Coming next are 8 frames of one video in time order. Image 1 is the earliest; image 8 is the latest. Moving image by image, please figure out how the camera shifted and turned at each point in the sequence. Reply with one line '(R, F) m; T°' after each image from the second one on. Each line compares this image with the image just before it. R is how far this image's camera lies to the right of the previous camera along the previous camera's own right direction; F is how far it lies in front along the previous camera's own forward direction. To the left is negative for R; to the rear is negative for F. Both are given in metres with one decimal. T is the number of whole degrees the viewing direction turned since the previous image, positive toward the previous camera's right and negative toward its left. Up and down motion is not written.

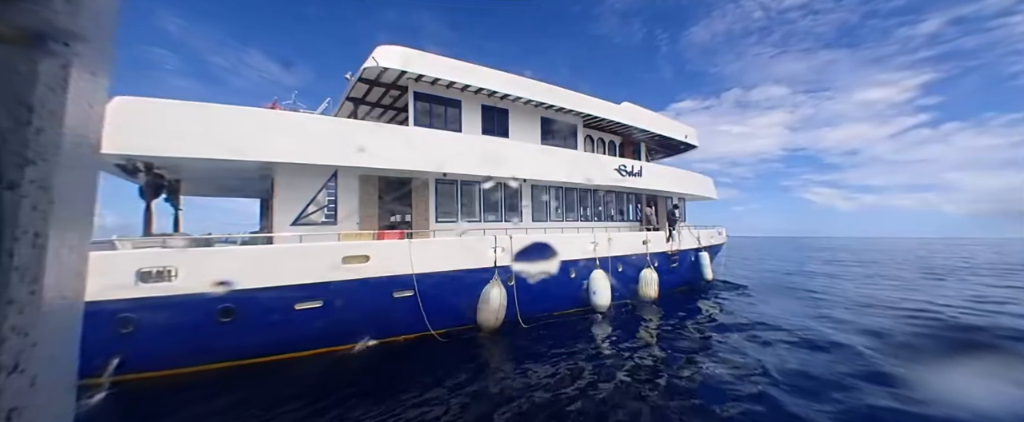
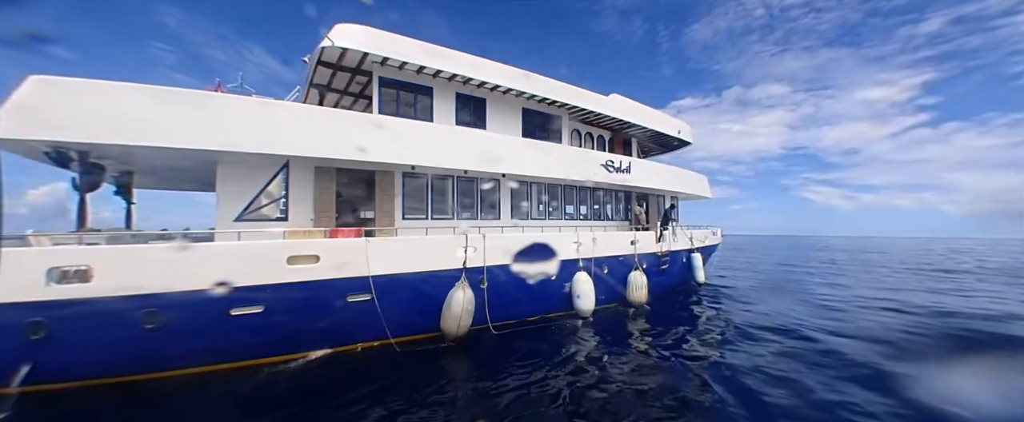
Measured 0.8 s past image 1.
(+0.6, +0.7) m; 0°
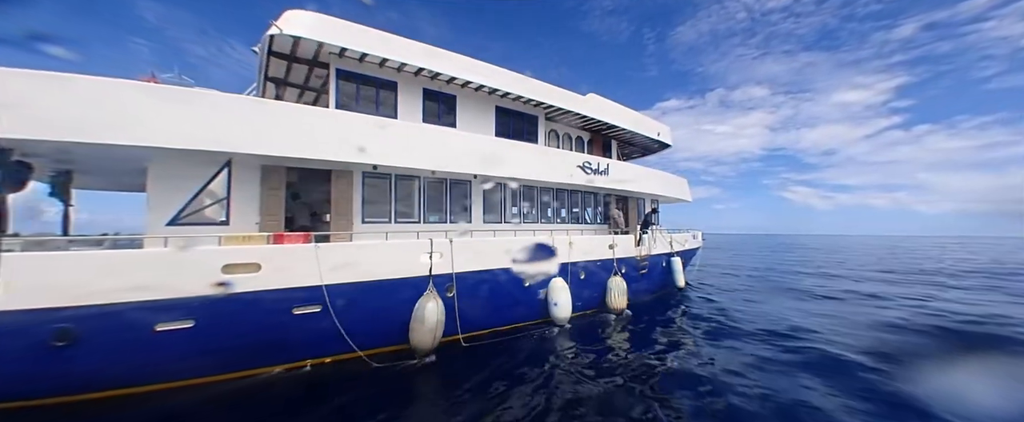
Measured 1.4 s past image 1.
(+0.4, +0.4) m; +2°
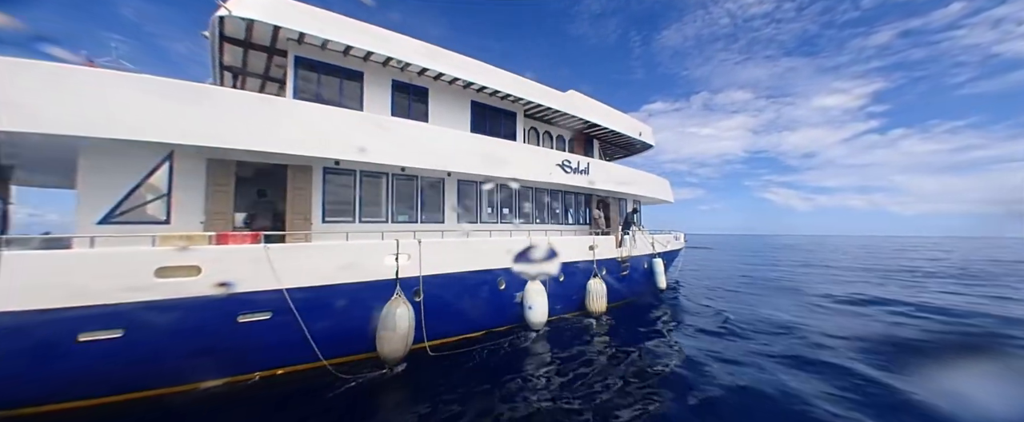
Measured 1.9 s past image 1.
(+0.3, +0.4) m; +2°
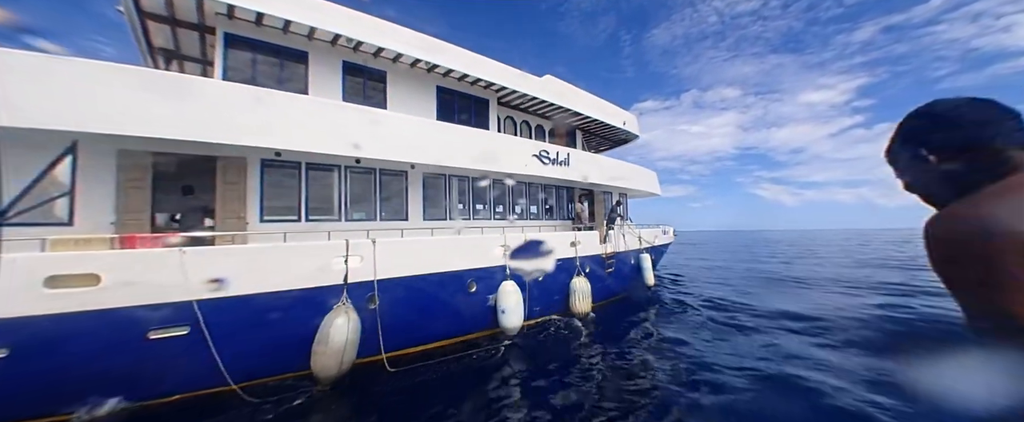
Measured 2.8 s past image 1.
(+0.5, +0.7) m; +1°
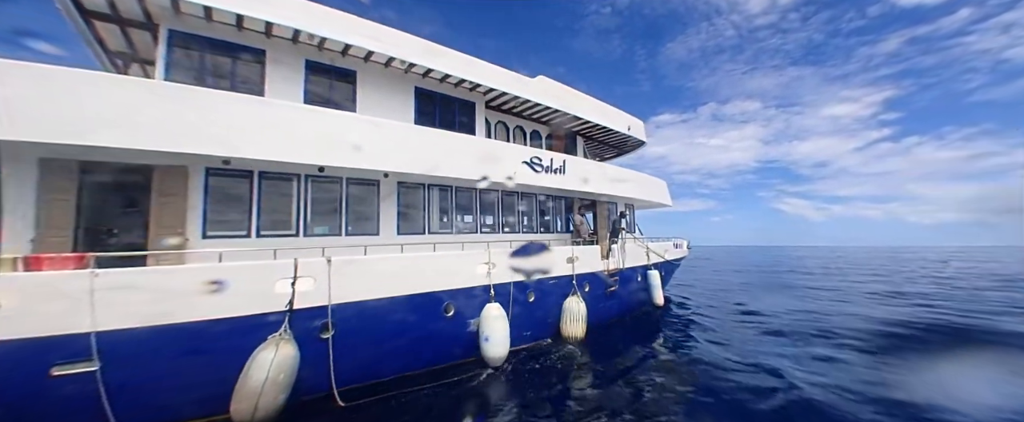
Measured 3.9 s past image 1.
(+0.6, +0.8) m; -3°
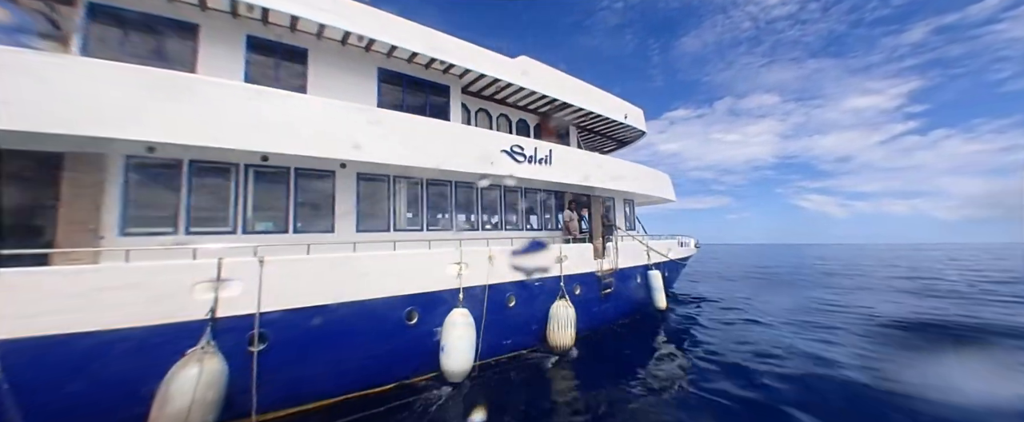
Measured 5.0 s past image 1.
(+0.7, +0.7) m; -2°
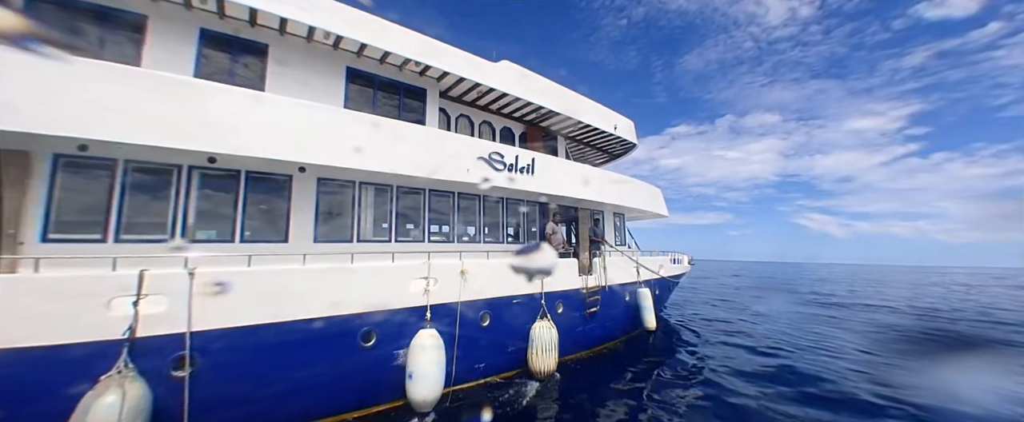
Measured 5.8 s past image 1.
(+0.5, +0.4) m; 0°
